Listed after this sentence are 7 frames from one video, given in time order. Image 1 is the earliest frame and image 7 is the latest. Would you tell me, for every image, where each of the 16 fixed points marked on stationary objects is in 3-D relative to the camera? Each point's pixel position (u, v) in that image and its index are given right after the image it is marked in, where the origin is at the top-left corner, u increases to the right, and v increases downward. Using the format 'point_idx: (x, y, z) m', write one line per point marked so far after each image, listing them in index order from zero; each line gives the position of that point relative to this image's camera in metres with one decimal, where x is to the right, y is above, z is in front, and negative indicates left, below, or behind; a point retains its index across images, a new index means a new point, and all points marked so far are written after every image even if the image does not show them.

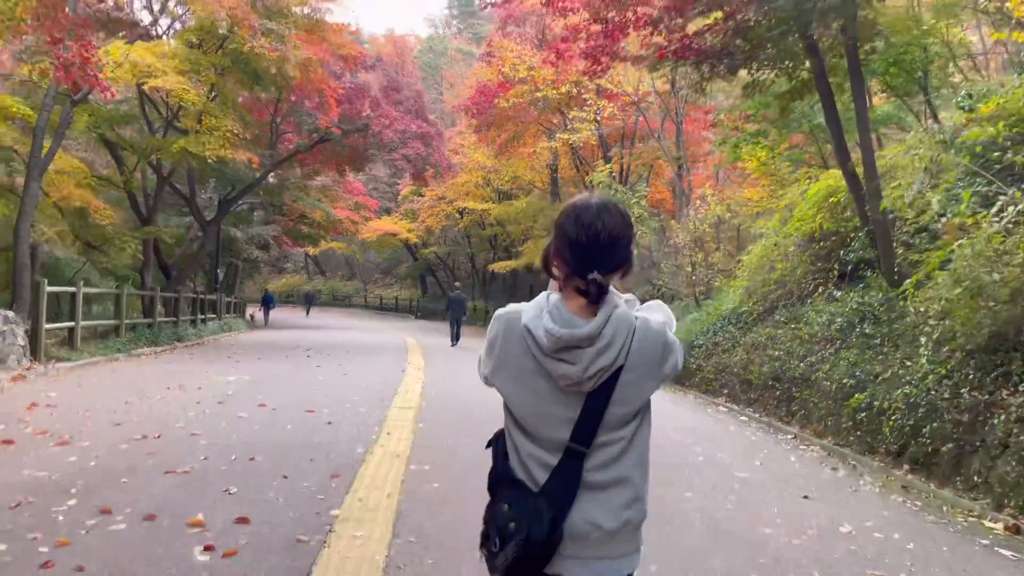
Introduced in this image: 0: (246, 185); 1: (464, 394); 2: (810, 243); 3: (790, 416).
0: (-6.5, +2.5, +19.9) m
1: (-0.6, -1.4, +10.8) m
2: (+4.1, +0.6, +11.3) m
3: (+3.2, -1.4, +9.4) m
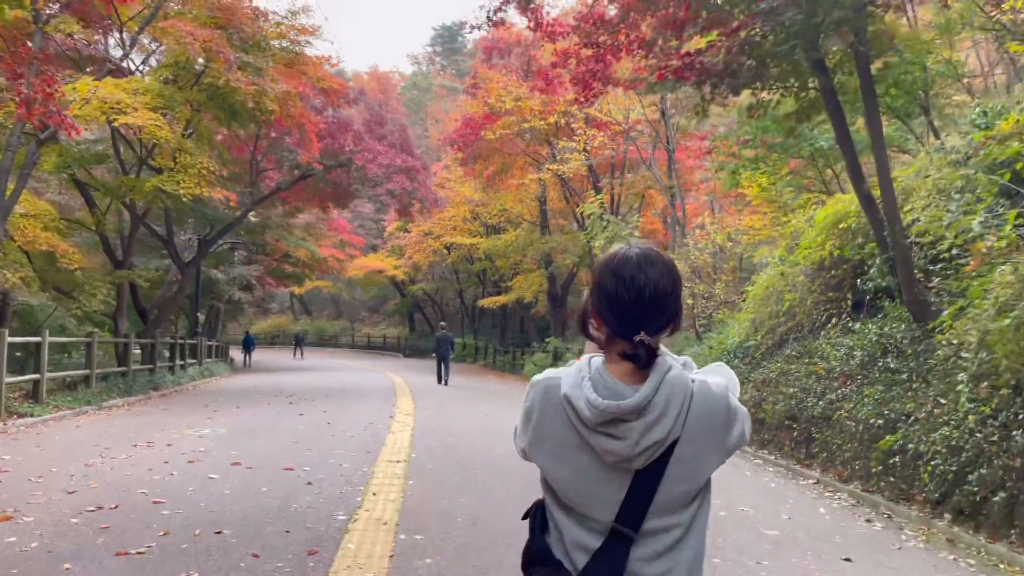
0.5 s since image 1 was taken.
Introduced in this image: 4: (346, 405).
0: (-6.7, +1.5, +19.3) m
1: (-0.6, -1.9, +10.1) m
2: (+4.0, +0.2, +10.8) m
3: (+3.1, -1.8, +8.7) m
4: (-2.9, -2.0, +14.5) m
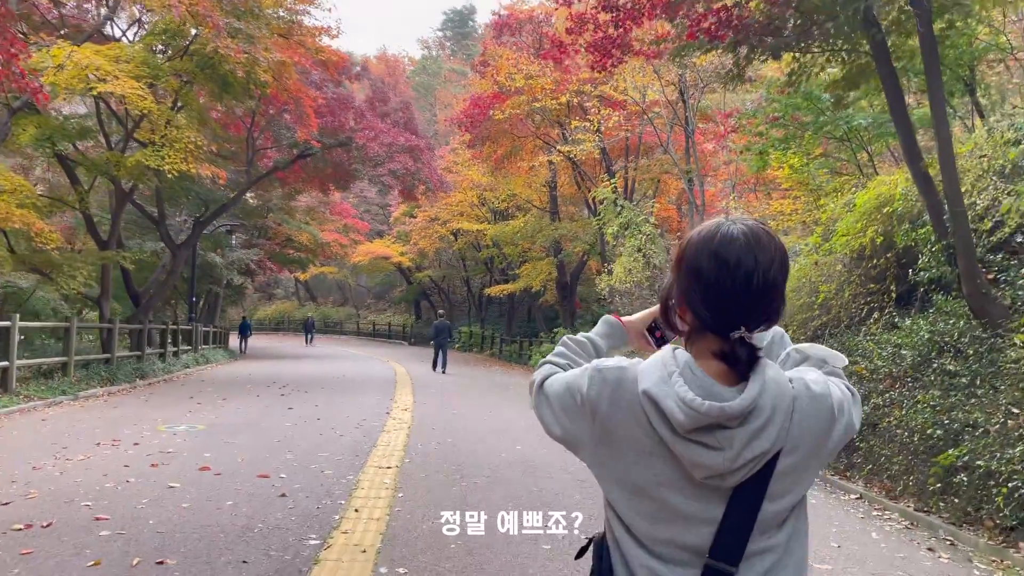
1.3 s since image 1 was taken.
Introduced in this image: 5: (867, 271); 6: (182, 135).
0: (-6.5, +1.9, +18.4) m
1: (-0.6, -1.7, +9.2) m
2: (+4.1, +0.3, +9.8) m
3: (+3.2, -1.7, +7.7) m
4: (-2.8, -1.8, +13.7) m
5: (+4.1, +0.2, +9.5) m
6: (-5.4, +2.5, +13.3) m
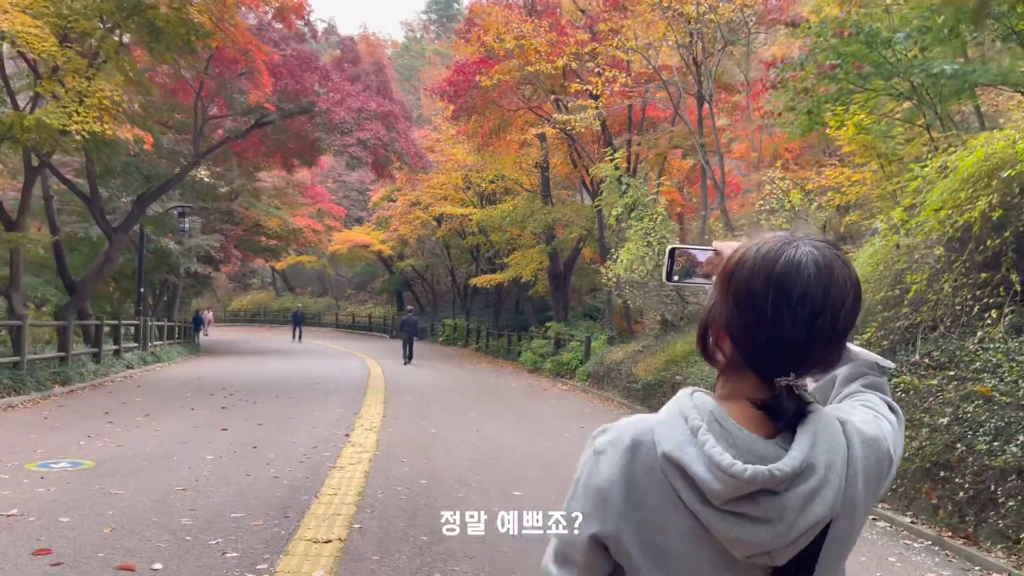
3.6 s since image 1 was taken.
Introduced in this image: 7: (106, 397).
0: (-6.7, +2.1, +15.9) m
1: (-0.6, -1.6, +6.9) m
2: (+4.0, +0.4, +7.5) m
3: (+3.2, -1.6, +5.5) m
4: (-2.9, -1.6, +11.3) m
5: (+4.1, +0.3, +7.3) m
6: (-5.5, +2.7, +10.8) m
7: (-5.9, -1.6, +11.9) m
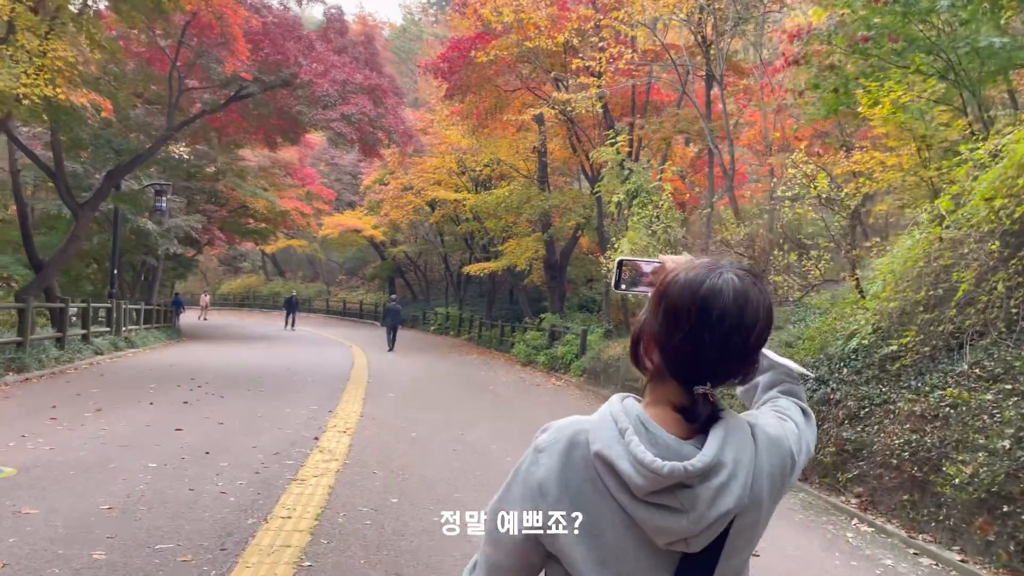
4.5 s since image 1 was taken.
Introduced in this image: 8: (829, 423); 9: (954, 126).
0: (-6.8, +2.4, +14.9) m
1: (-0.7, -1.5, +6.0) m
2: (+4.0, +0.4, +6.6) m
3: (+3.1, -1.6, +4.6) m
4: (-3.0, -1.5, +10.4) m
5: (+4.0, +0.3, +6.4) m
6: (-5.6, +2.9, +9.8) m
7: (-6.1, -1.3, +11.0) m
8: (+2.9, -1.2, +7.5) m
9: (+4.8, +1.8, +9.1) m
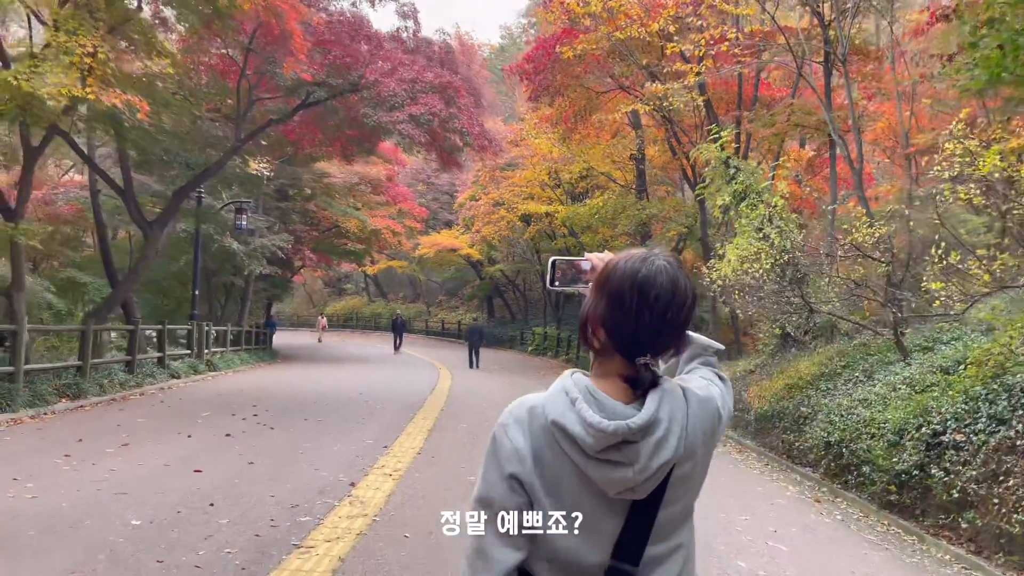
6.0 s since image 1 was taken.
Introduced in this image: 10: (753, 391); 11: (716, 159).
0: (-5.3, +2.0, +14.2) m
1: (-0.4, -1.6, +4.5) m
2: (+4.3, +0.4, +4.6) m
3: (+3.2, -1.6, +2.7) m
4: (-2.1, -1.7, +9.2) m
5: (+4.3, +0.3, +4.3) m
6: (-4.7, +2.7, +9.1) m
7: (-5.0, -1.6, +10.2) m
8: (+3.4, -1.3, +5.5) m
9: (+5.4, +1.7, +7.0) m
10: (+3.4, -1.4, +11.4) m
11: (+3.5, +2.1, +13.9) m
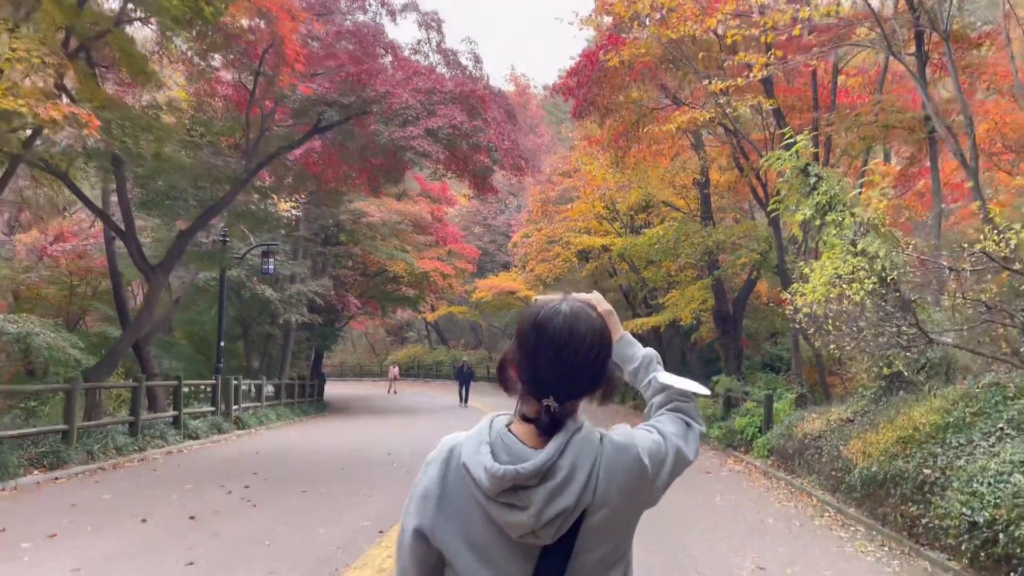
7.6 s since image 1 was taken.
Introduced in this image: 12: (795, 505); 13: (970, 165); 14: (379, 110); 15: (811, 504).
0: (-4.7, +1.3, +12.9) m
1: (-0.5, -1.7, +2.6) m
2: (+4.2, +0.4, +2.4) m
3: (+2.9, -1.5, +0.5) m
4: (-1.8, -2.1, +7.4) m
5: (+4.2, +0.3, +2.1) m
6: (-4.5, +2.2, +7.7) m
7: (-4.6, -2.1, +8.6) m
8: (+3.4, -1.3, +3.3) m
9: (+5.4, +1.7, +4.8) m
10: (+3.8, -1.8, +9.2) m
11: (+4.1, +1.7, +11.8) m
12: (+3.2, -2.5, +9.2) m
13: (+5.6, +1.5, +10.0) m
14: (-1.7, +2.4, +11.4) m
15: (+3.4, -2.5, +9.2) m
